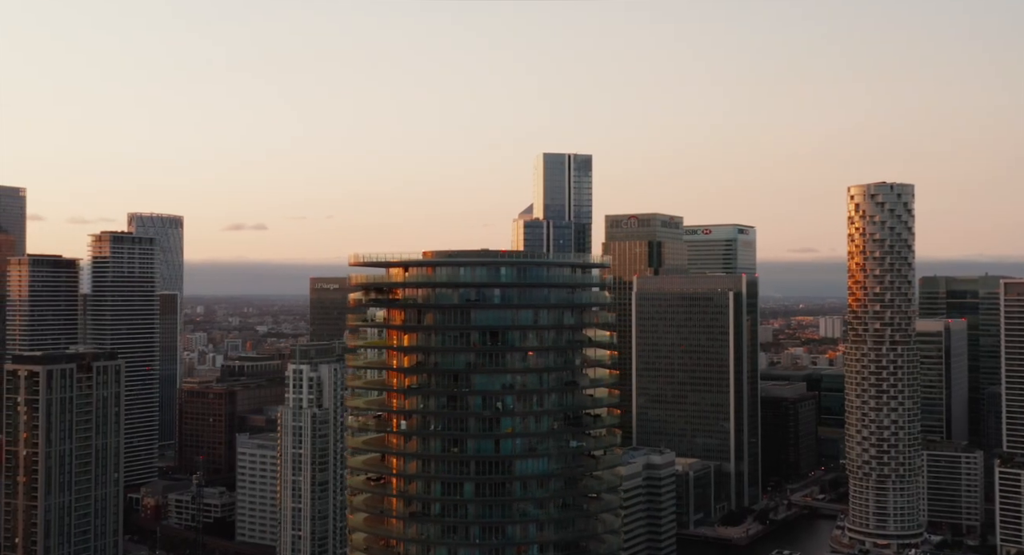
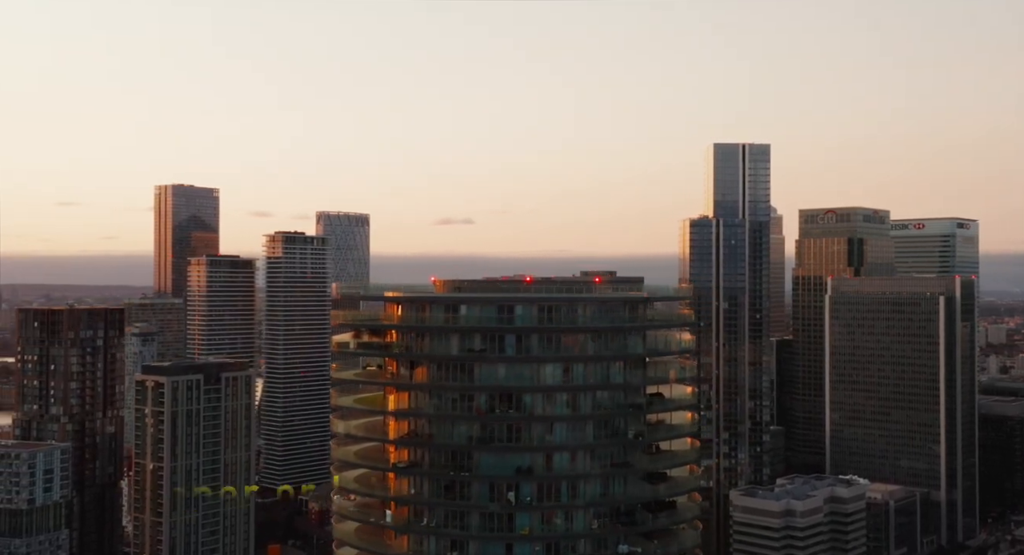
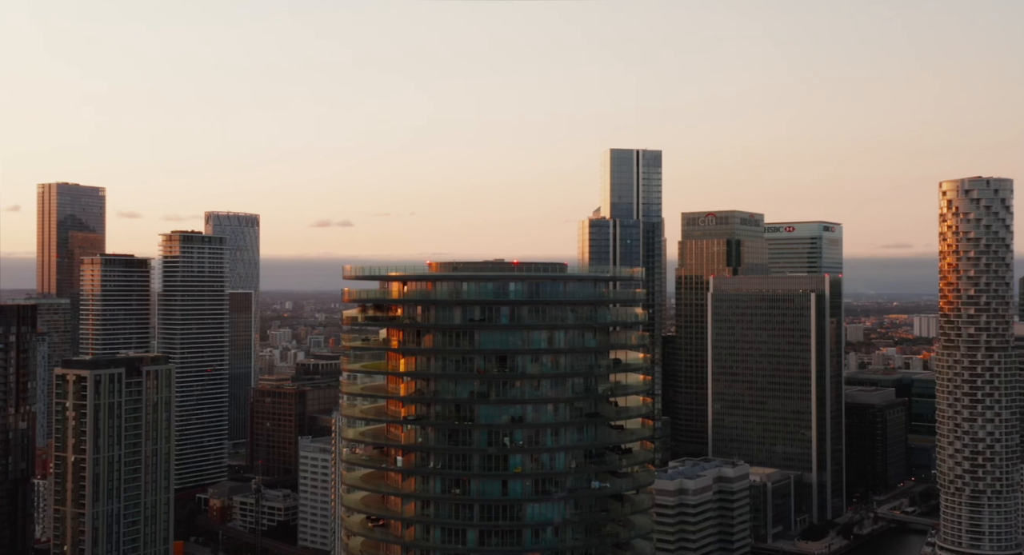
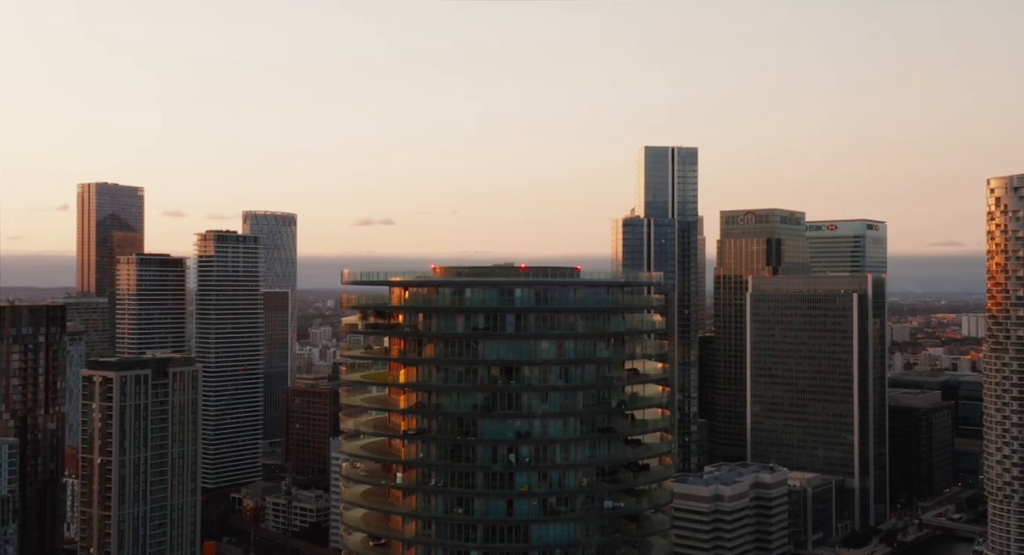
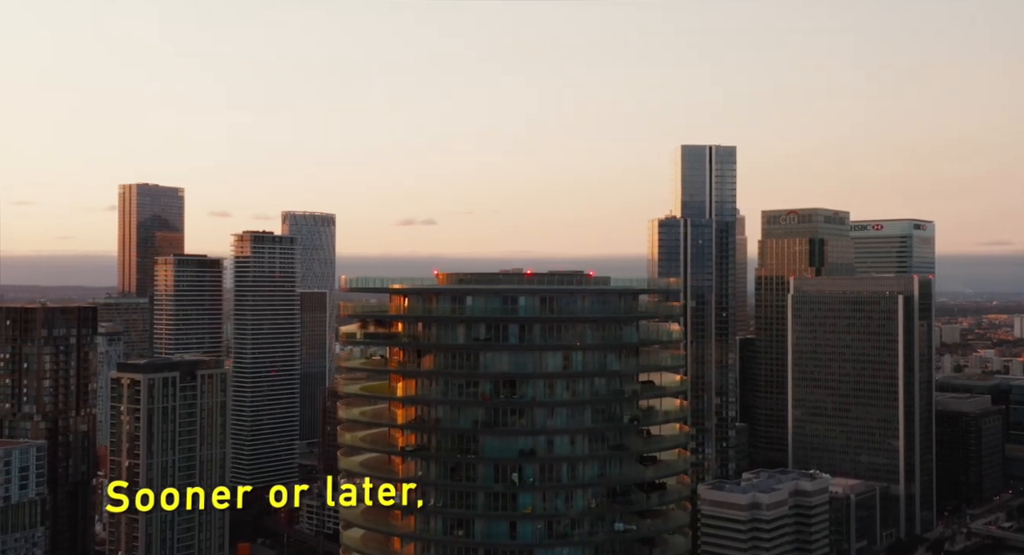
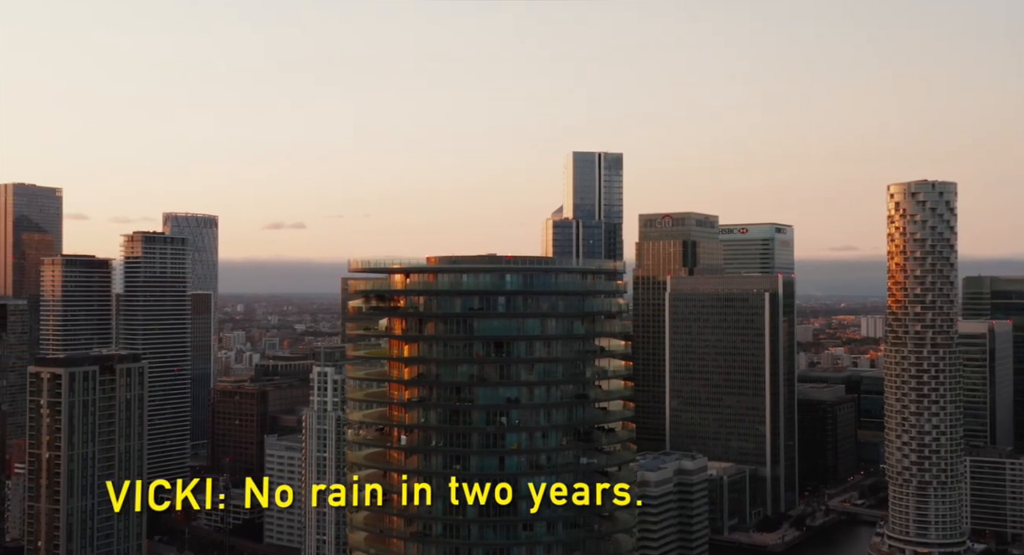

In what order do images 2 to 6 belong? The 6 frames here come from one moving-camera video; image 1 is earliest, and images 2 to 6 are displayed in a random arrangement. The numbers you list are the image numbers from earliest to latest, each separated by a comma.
6, 3, 4, 5, 2
